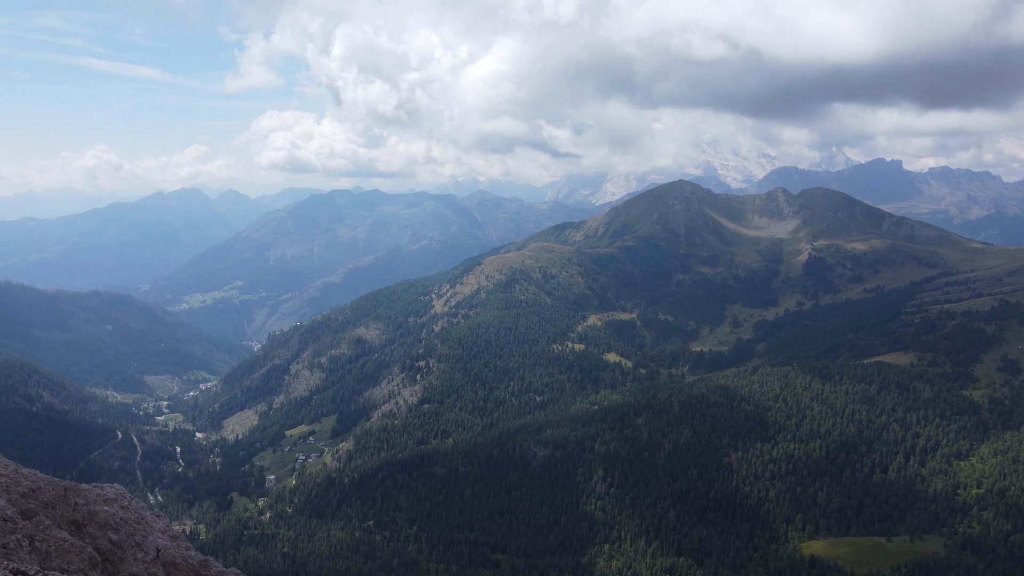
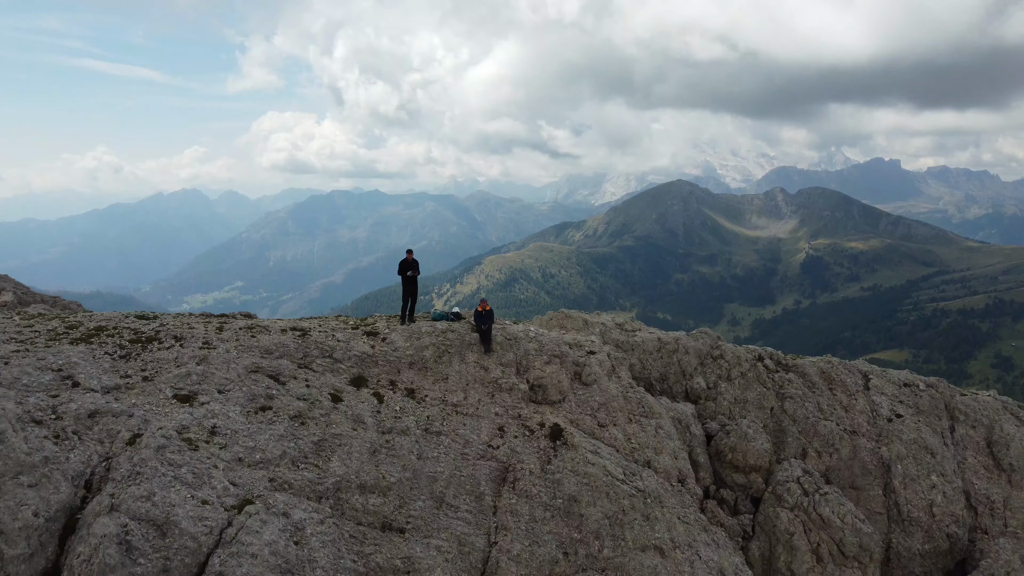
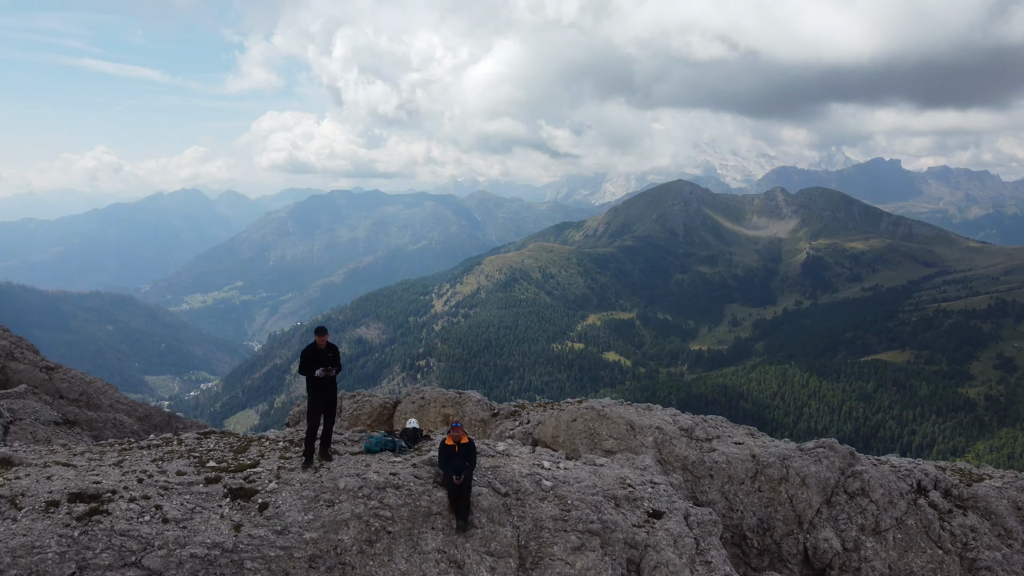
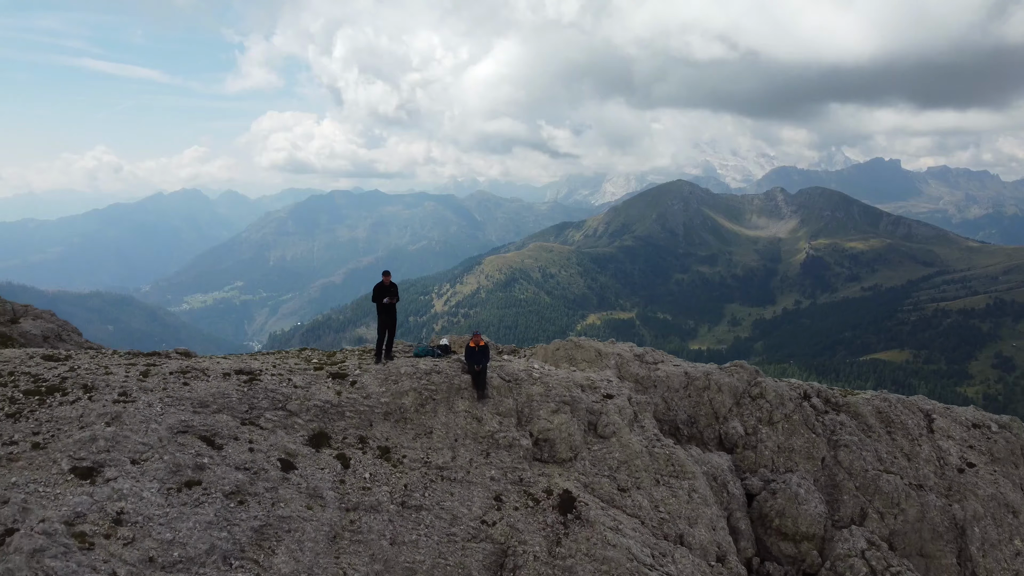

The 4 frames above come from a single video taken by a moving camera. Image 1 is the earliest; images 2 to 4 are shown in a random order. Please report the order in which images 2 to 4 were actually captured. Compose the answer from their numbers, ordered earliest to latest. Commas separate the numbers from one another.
3, 4, 2
